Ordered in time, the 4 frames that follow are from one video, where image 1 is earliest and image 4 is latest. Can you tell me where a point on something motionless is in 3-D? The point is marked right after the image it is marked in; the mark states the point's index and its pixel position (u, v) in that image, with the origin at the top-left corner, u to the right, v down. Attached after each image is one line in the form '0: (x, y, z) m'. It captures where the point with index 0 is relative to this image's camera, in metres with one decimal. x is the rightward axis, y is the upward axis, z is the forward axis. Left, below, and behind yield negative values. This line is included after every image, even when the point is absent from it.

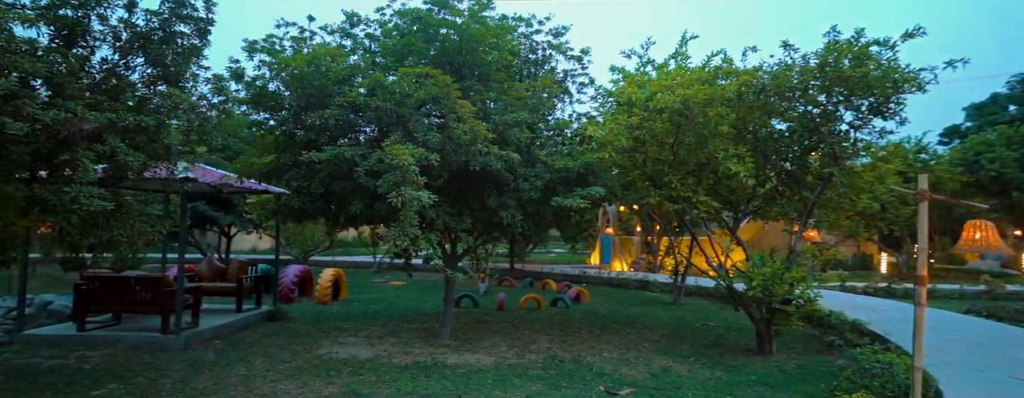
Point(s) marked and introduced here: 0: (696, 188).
0: (+2.5, +0.1, +7.7) m
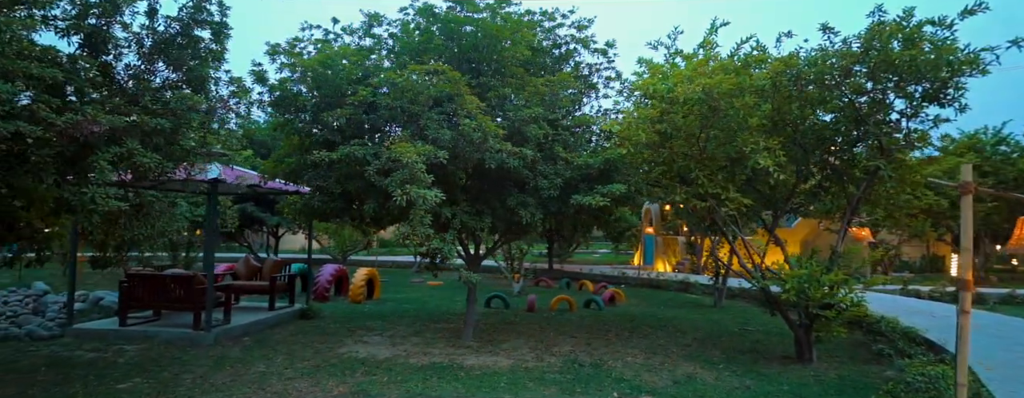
0: (+2.8, +0.2, +7.2) m
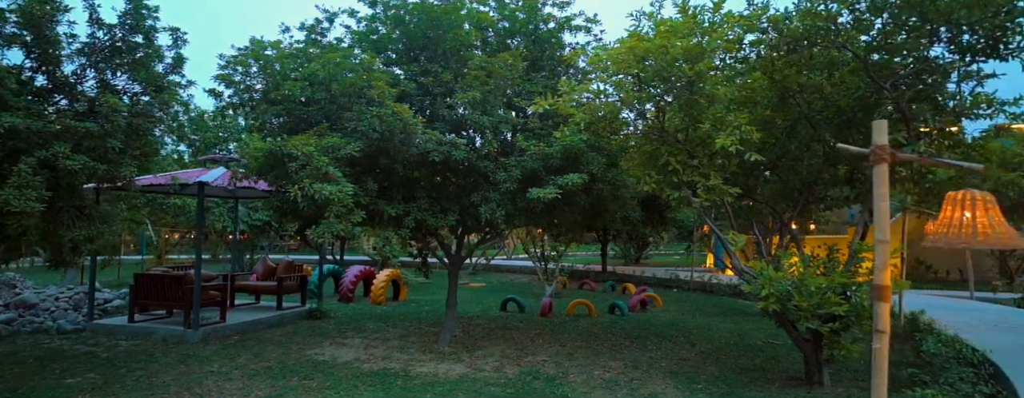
0: (+2.1, +0.3, +6.1) m
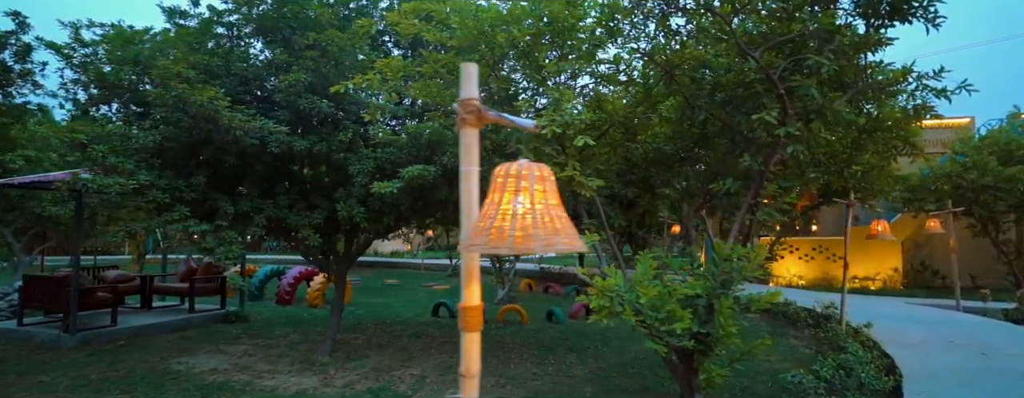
0: (+0.5, +0.4, +5.2) m
